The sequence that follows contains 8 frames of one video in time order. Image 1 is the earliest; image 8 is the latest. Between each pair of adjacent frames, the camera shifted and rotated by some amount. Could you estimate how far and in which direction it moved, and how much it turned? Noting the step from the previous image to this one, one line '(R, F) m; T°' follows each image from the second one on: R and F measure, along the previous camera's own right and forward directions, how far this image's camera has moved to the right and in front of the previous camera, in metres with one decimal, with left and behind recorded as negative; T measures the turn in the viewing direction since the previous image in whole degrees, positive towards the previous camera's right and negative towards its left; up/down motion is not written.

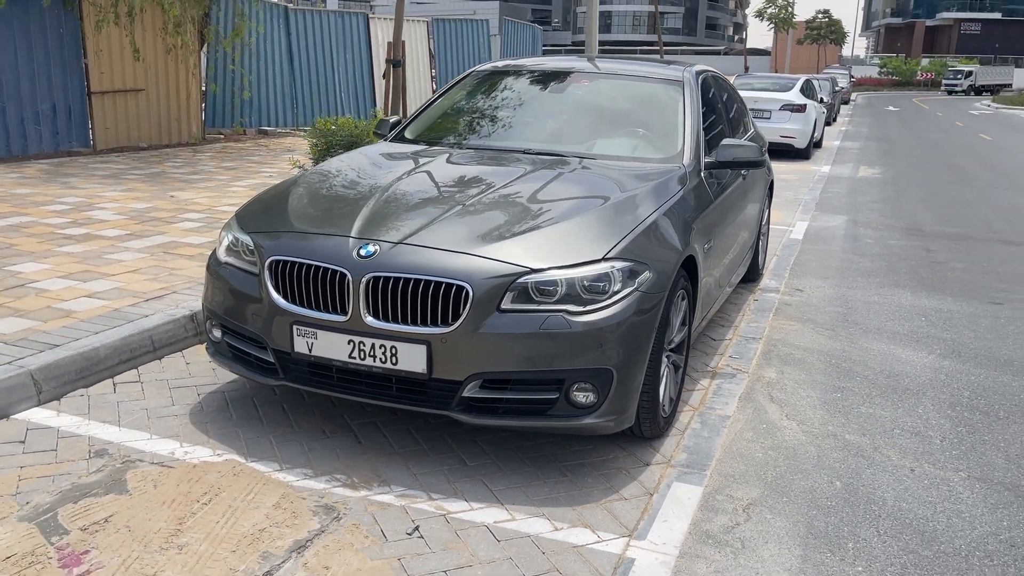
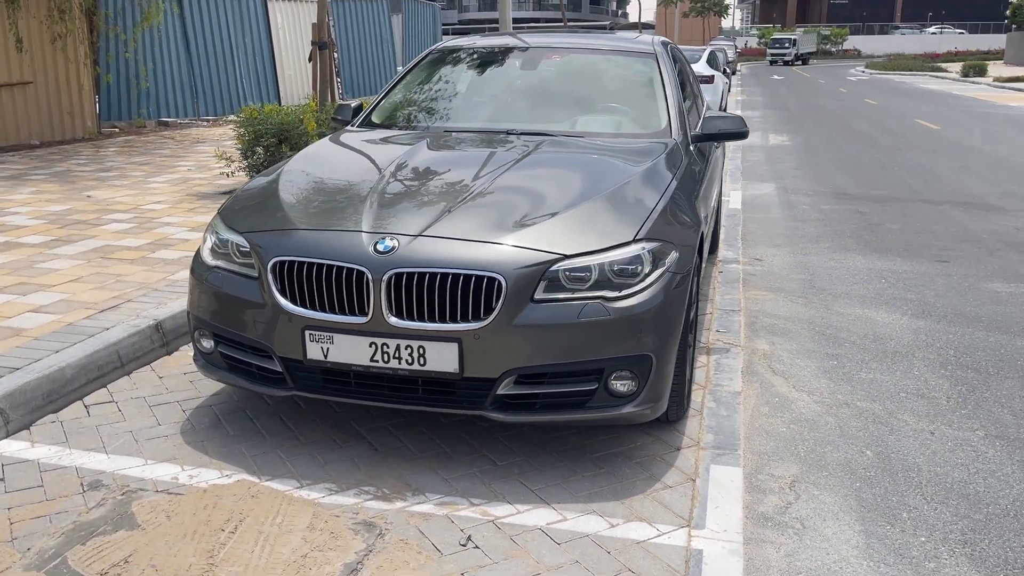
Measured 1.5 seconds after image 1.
(-0.5, +0.2) m; +6°
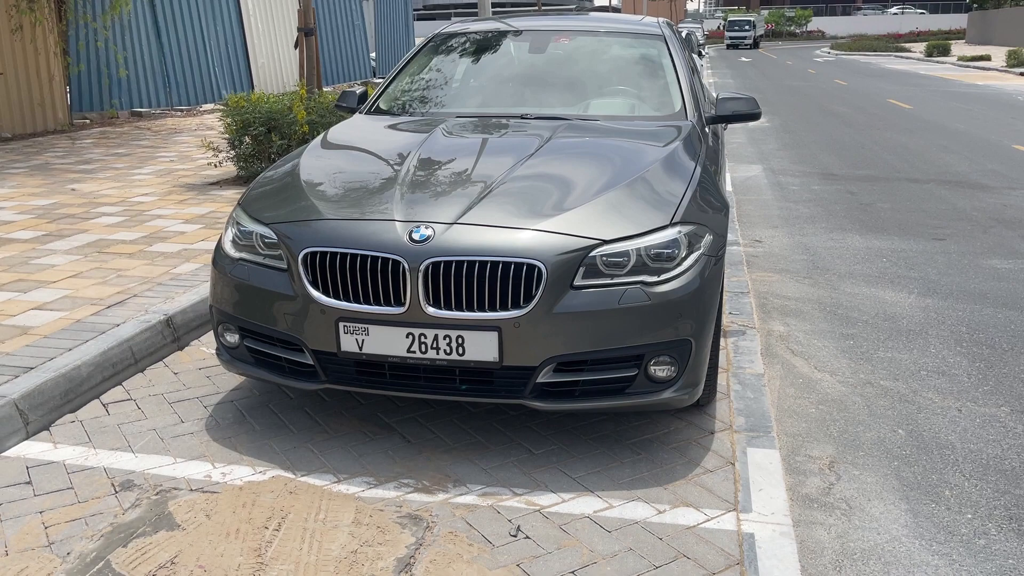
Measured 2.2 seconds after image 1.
(-0.3, 0.0) m; +2°
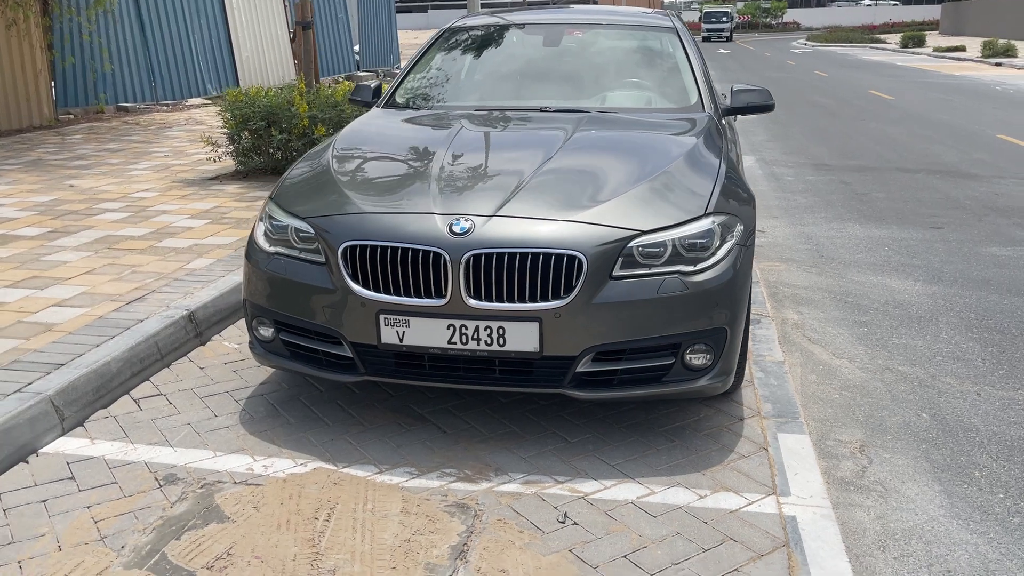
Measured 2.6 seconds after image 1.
(-0.2, 0.0) m; +1°
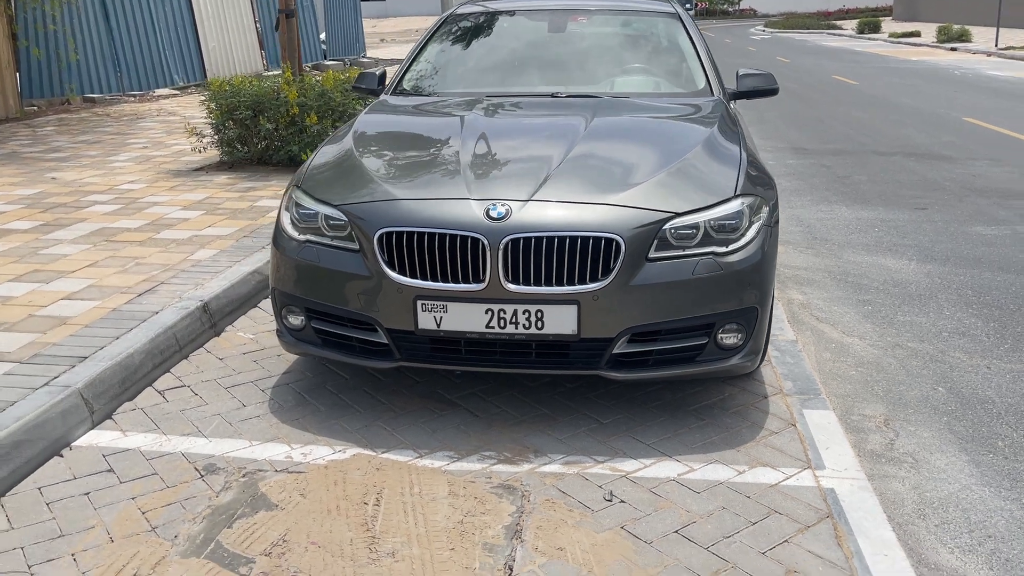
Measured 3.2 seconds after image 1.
(-0.3, 0.0) m; +2°
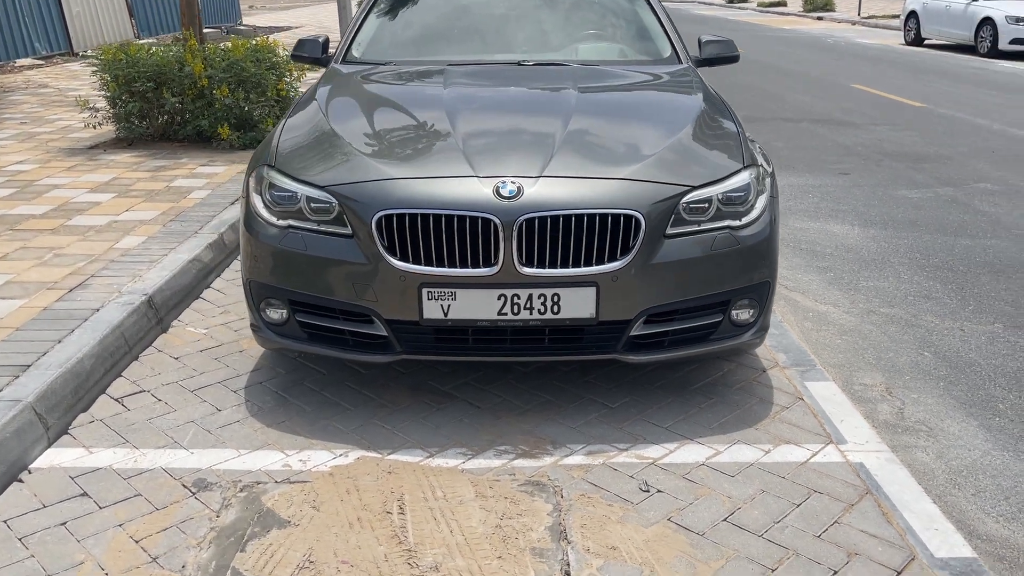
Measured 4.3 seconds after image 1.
(-0.5, +0.3) m; +8°
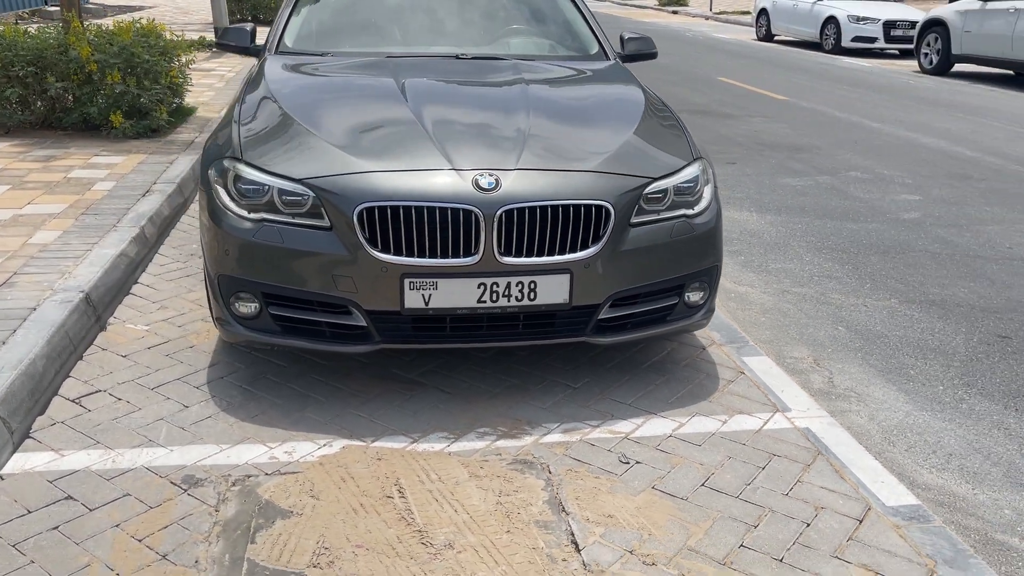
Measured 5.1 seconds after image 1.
(-0.4, -0.1) m; +9°
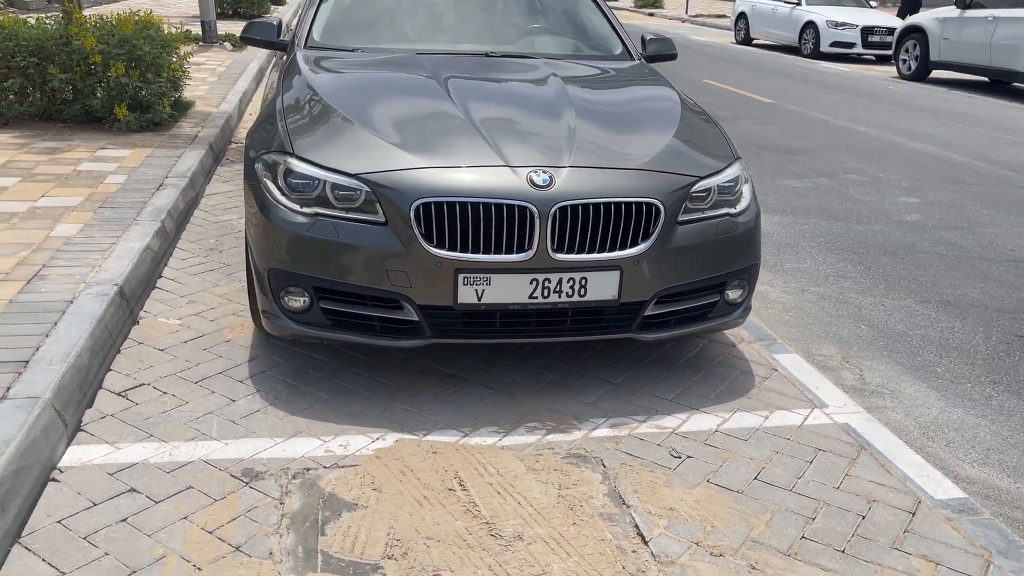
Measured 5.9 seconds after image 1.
(-0.3, 0.0) m; +2°
